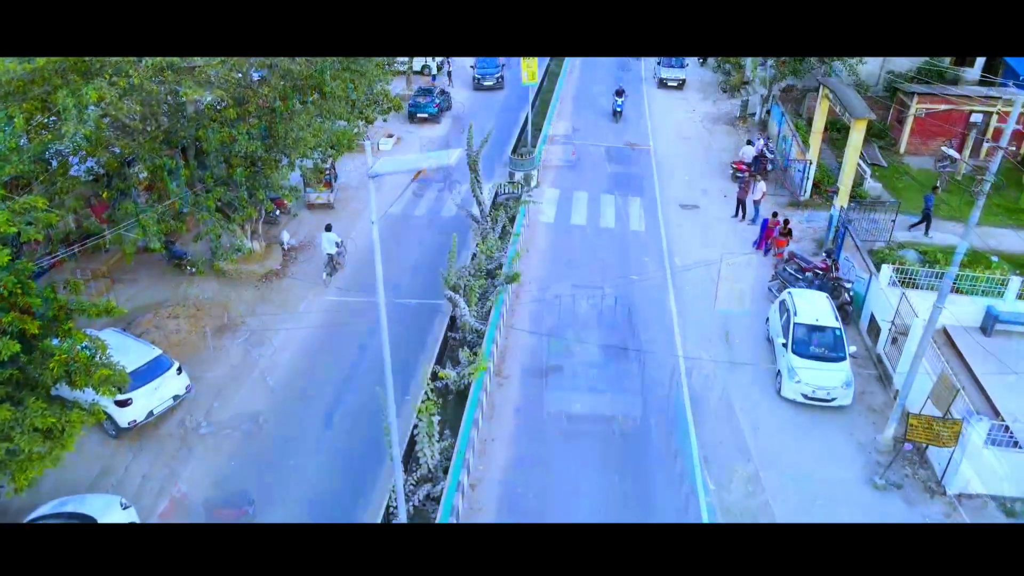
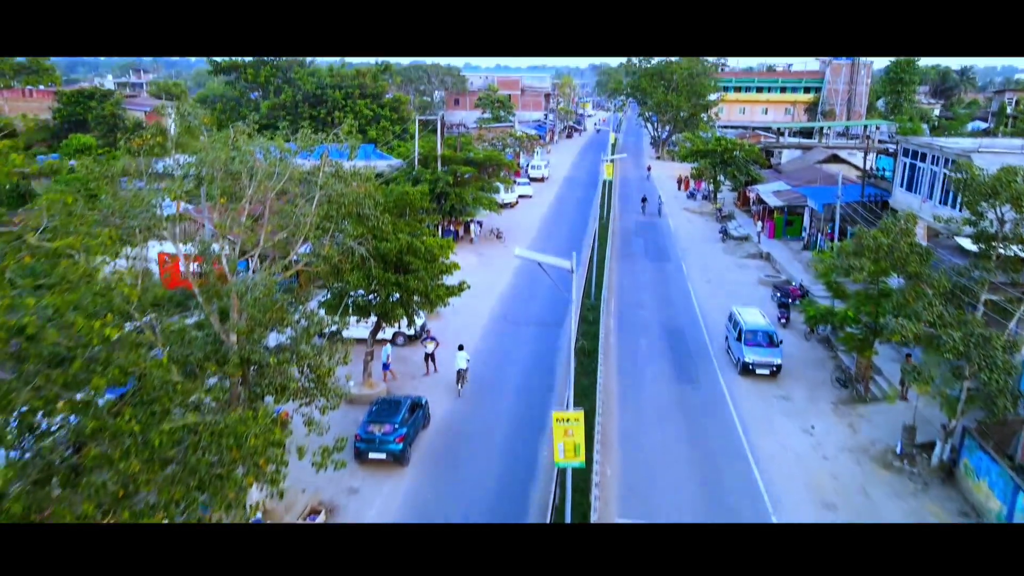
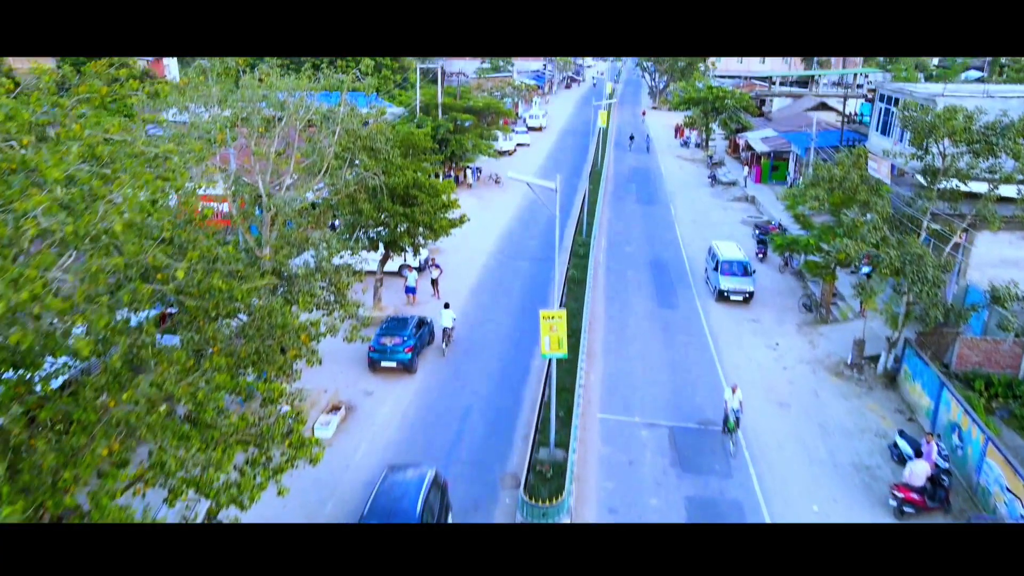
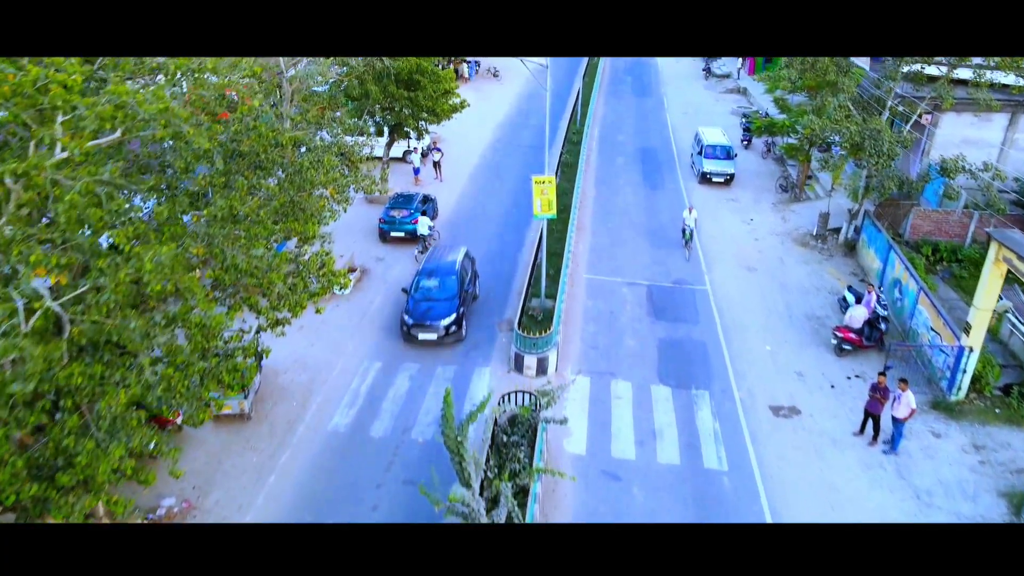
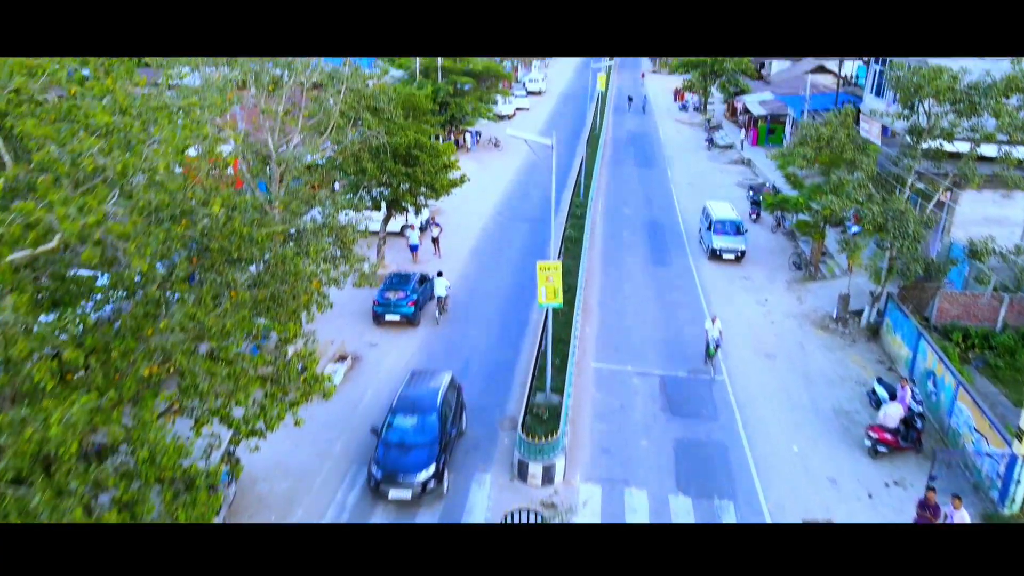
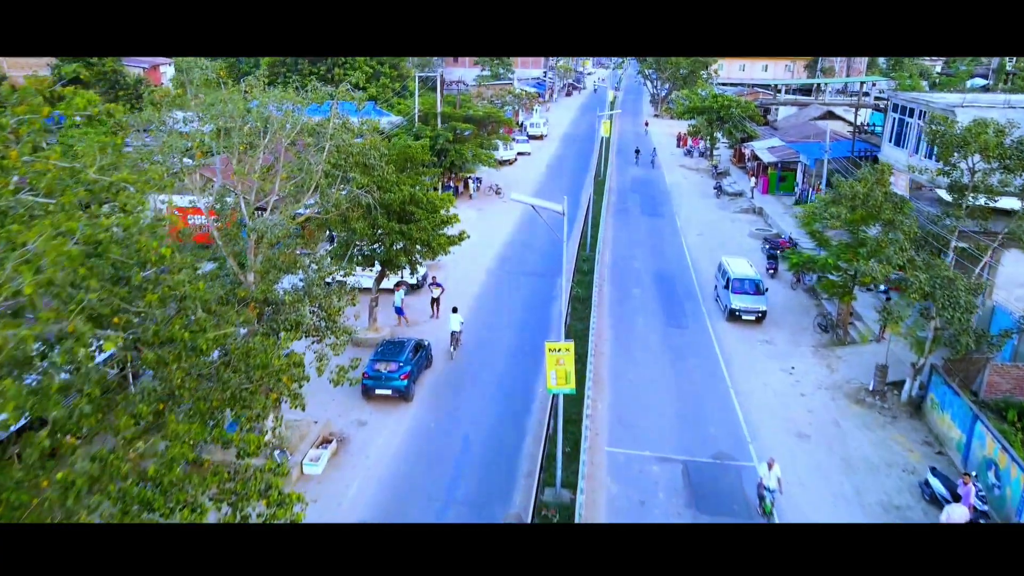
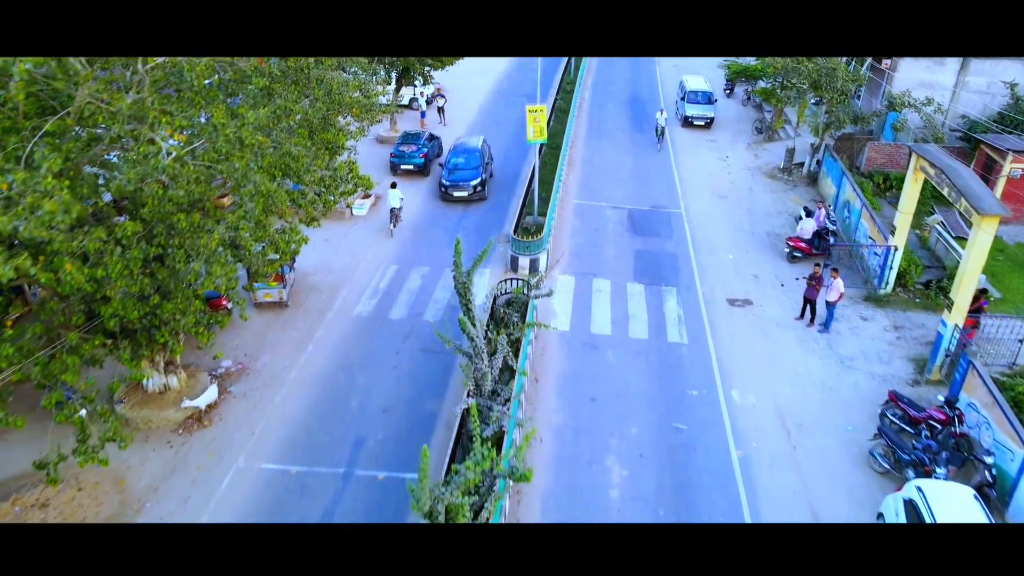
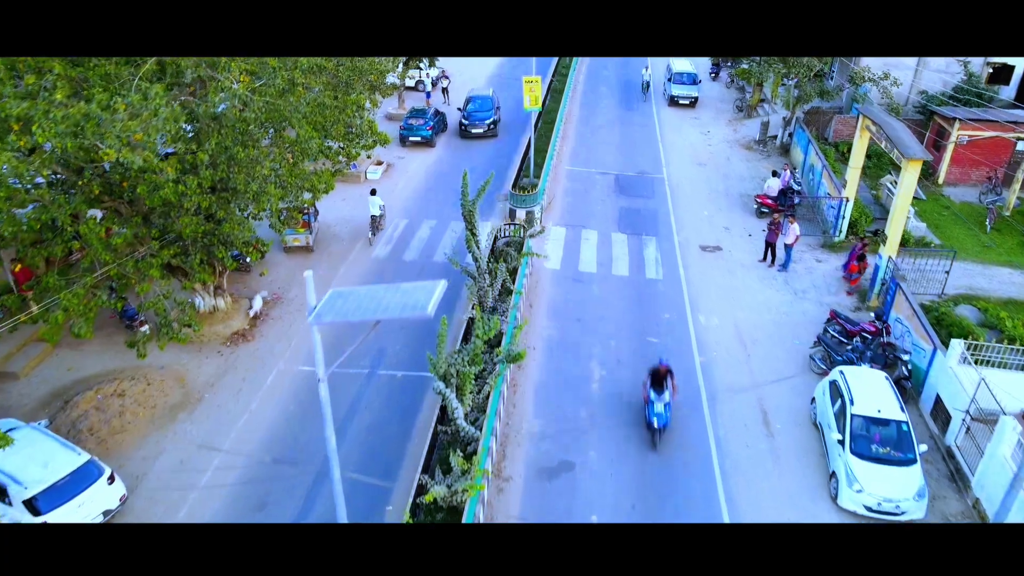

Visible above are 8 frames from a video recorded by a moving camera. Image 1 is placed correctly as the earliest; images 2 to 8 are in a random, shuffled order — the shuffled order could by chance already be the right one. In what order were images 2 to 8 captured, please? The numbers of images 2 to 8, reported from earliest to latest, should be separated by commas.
8, 7, 4, 5, 3, 6, 2
